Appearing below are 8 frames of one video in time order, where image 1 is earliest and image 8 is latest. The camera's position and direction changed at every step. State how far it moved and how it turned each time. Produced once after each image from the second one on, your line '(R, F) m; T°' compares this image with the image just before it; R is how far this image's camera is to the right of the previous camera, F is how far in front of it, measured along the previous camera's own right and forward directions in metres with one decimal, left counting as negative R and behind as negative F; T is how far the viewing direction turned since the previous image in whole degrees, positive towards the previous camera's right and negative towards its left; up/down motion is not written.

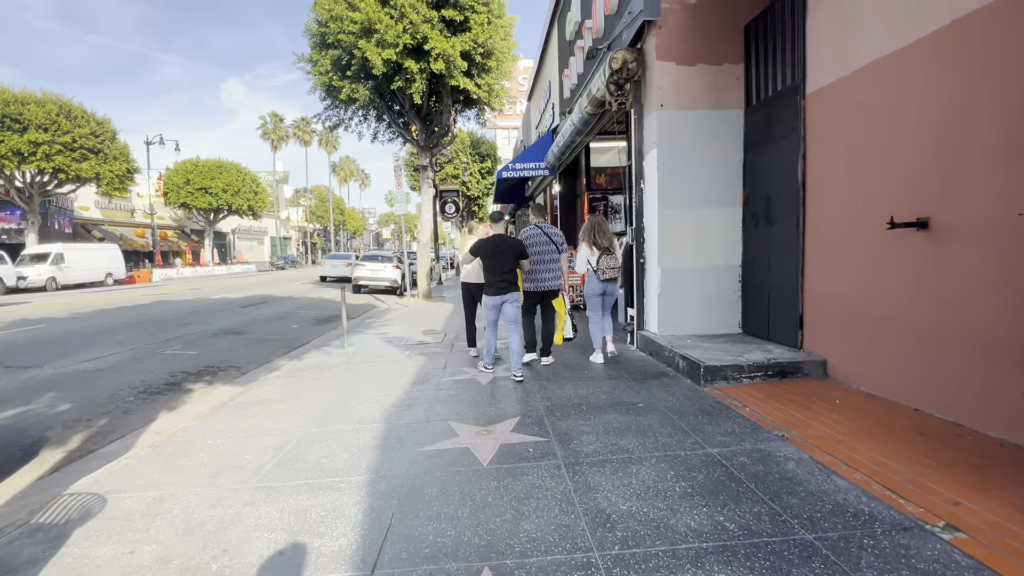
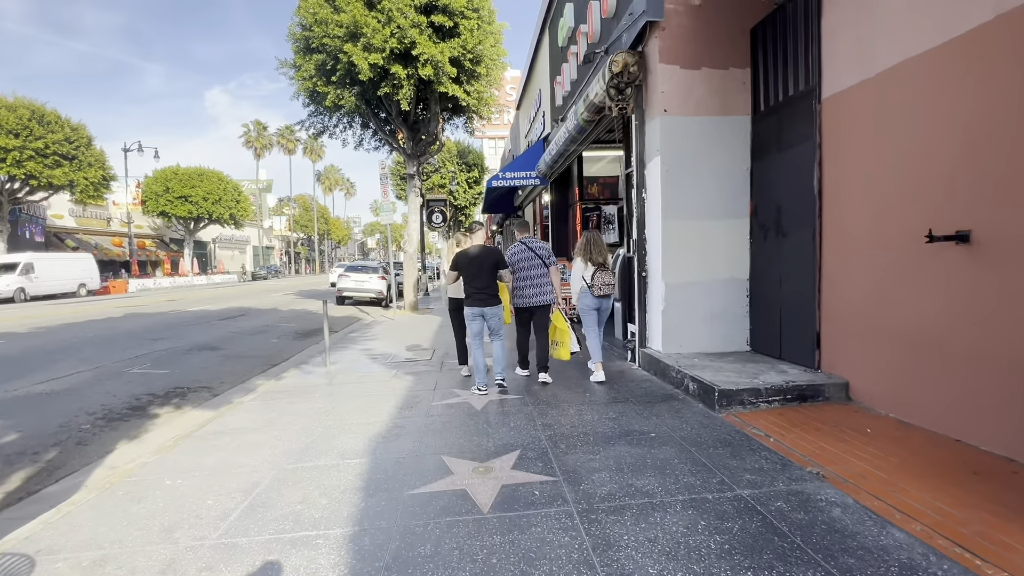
(-0.1, +0.4) m; +2°
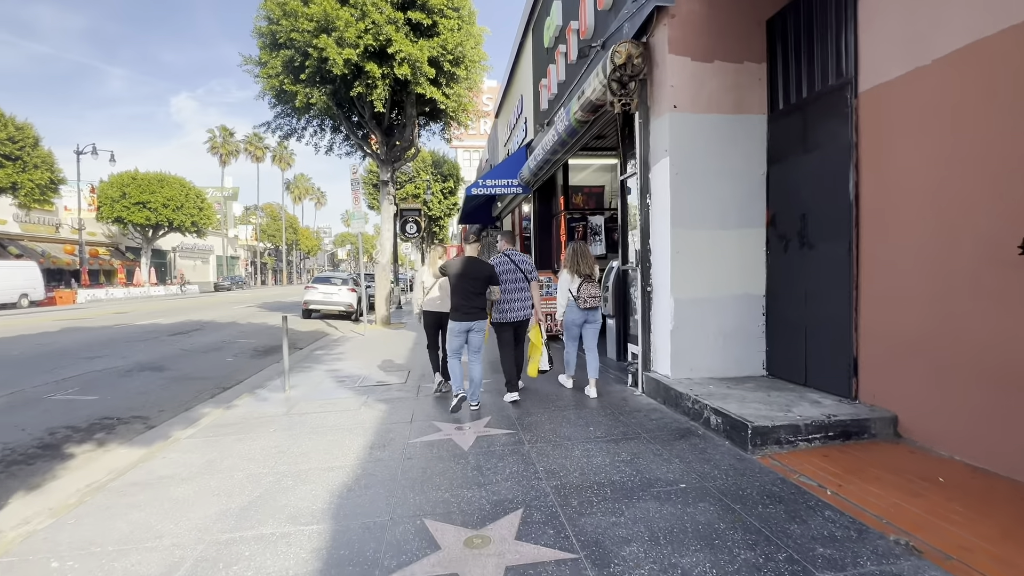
(-0.2, +0.7) m; +3°
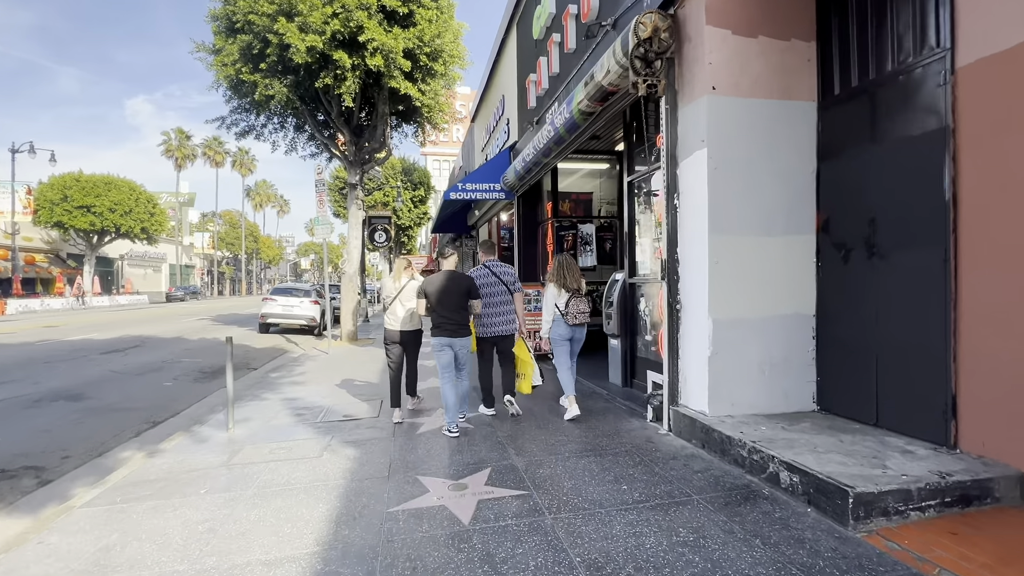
(-0.3, +1.0) m; +4°
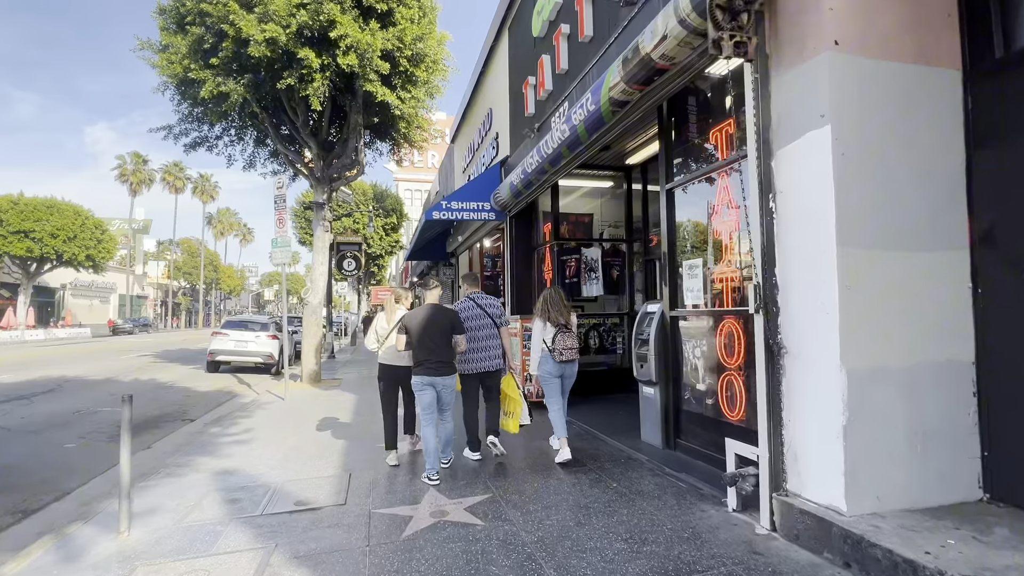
(-0.4, +1.4) m; +3°
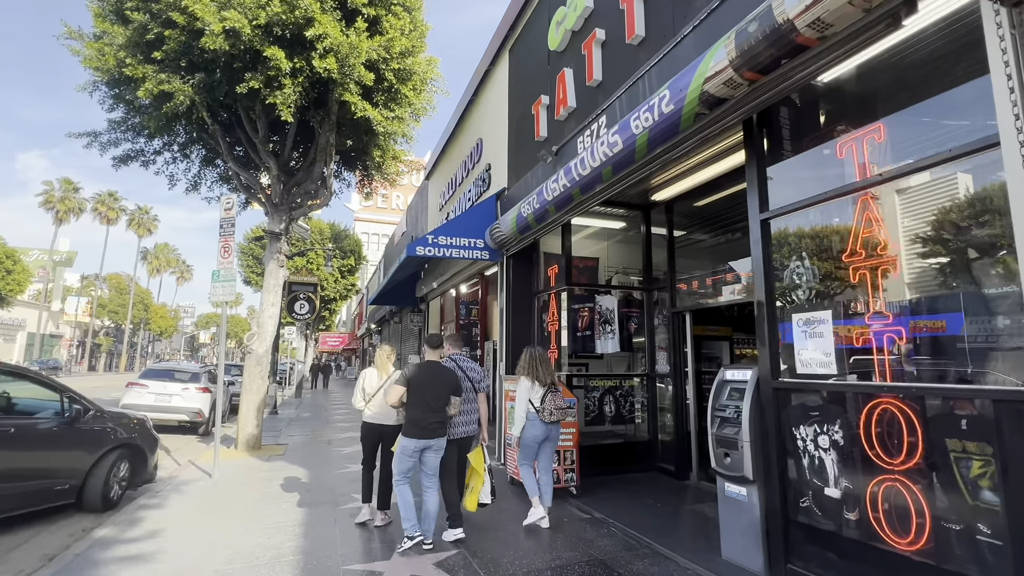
(-0.7, +1.5) m; +5°
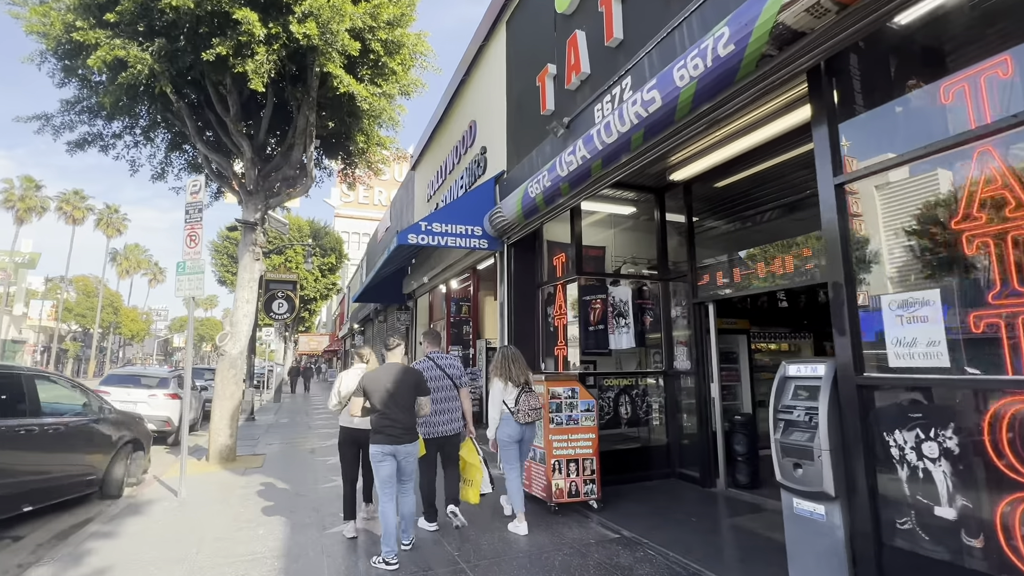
(-0.3, +0.7) m; +2°
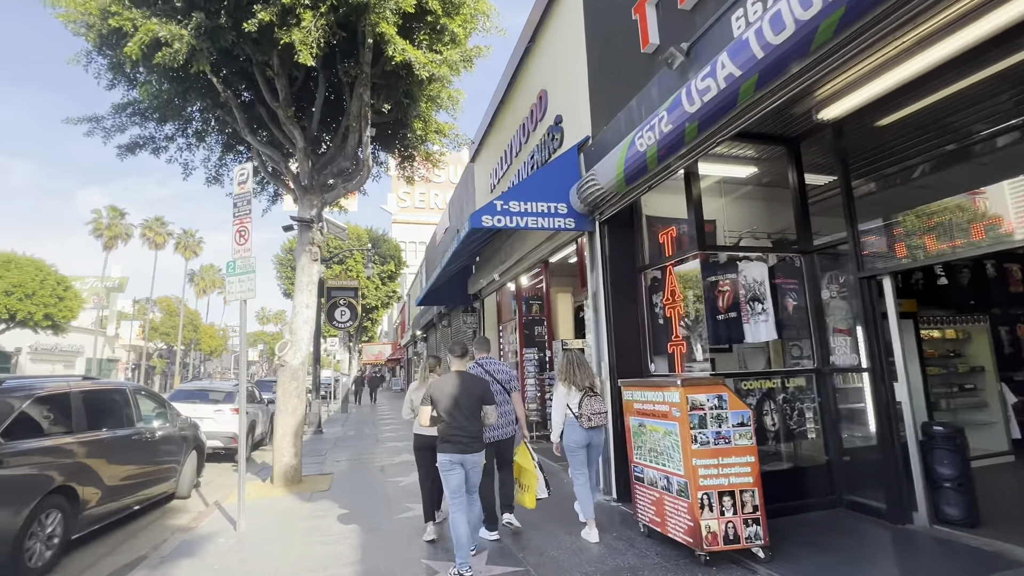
(-0.5, +1.2) m; -6°
